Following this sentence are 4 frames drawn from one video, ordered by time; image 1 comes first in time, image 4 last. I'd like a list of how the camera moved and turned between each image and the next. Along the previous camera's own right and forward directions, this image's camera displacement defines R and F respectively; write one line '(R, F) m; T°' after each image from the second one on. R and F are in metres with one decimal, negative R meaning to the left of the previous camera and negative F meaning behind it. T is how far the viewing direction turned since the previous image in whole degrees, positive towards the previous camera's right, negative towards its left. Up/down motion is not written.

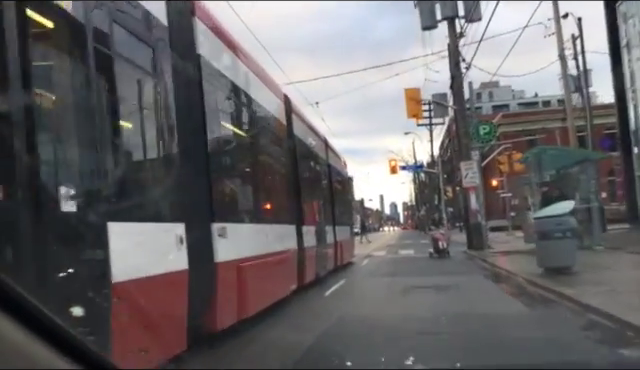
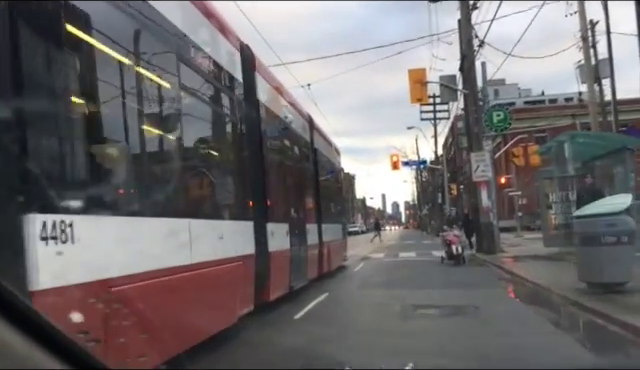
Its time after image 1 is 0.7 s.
(+0.2, +1.3) m; 0°
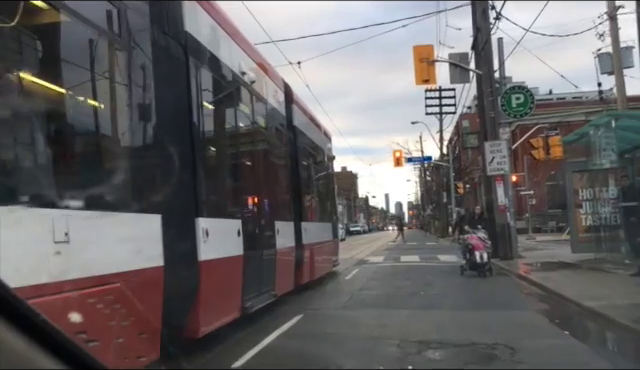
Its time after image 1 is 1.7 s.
(+0.2, +1.2) m; 0°
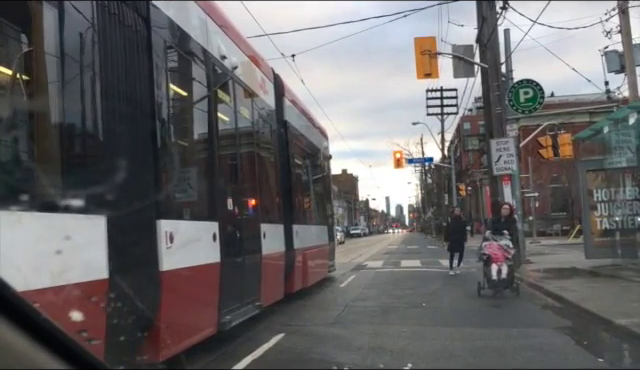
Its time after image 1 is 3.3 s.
(+0.1, +0.5) m; 0°
